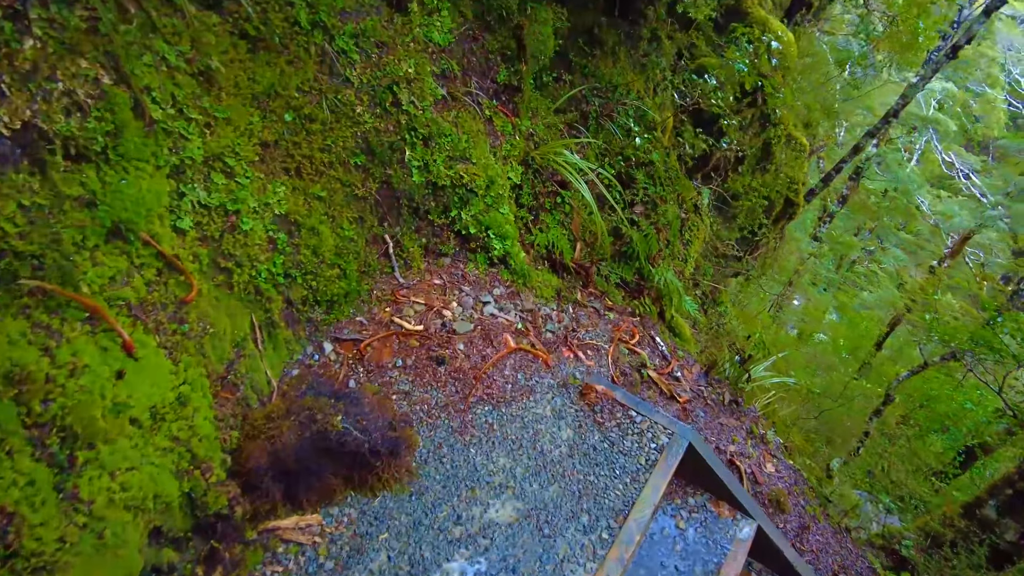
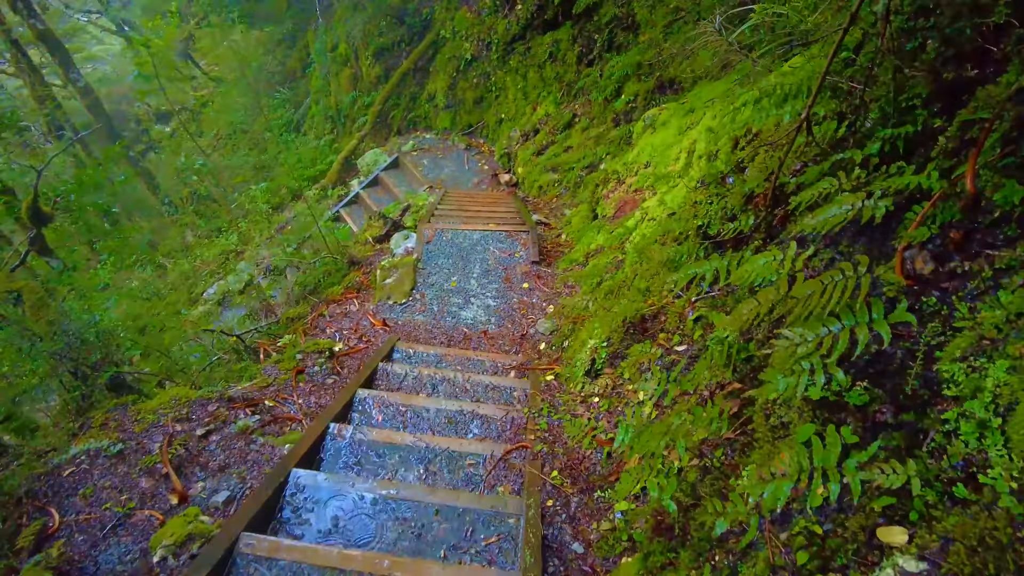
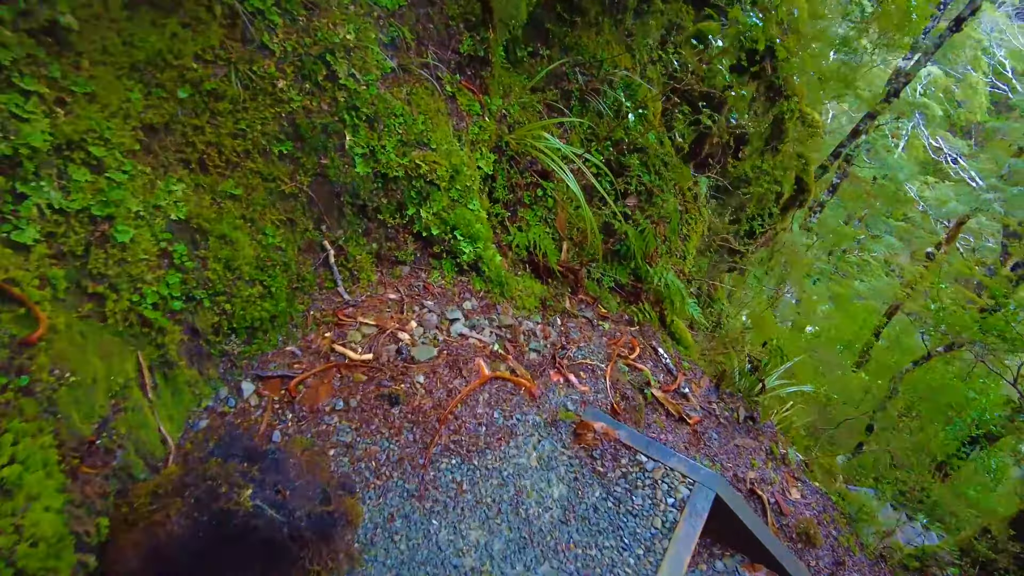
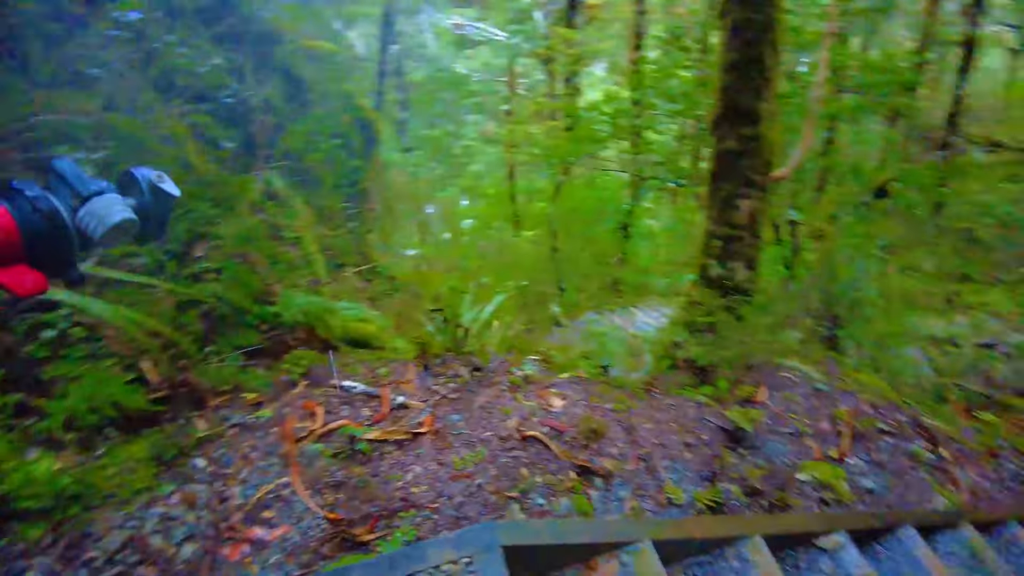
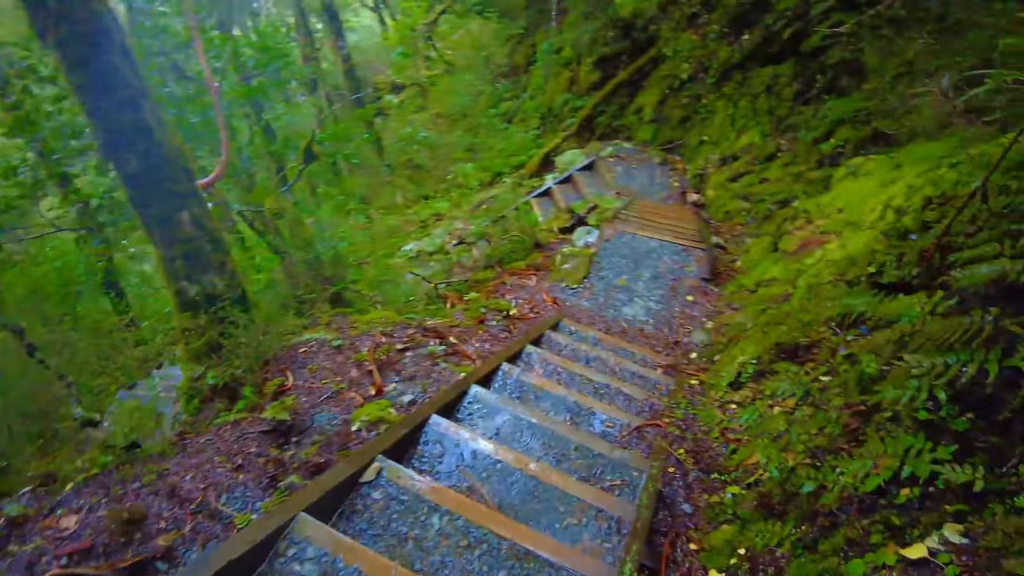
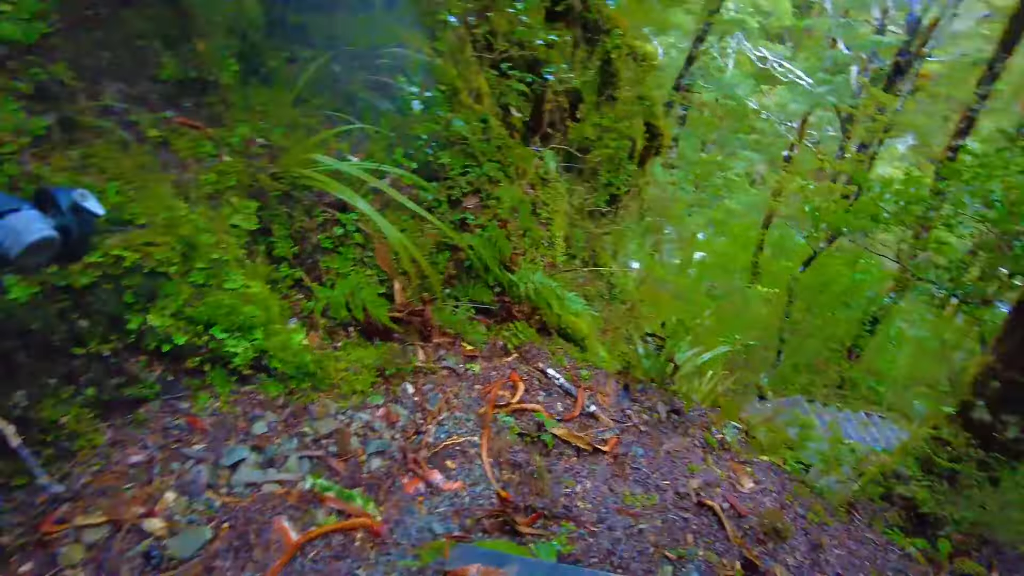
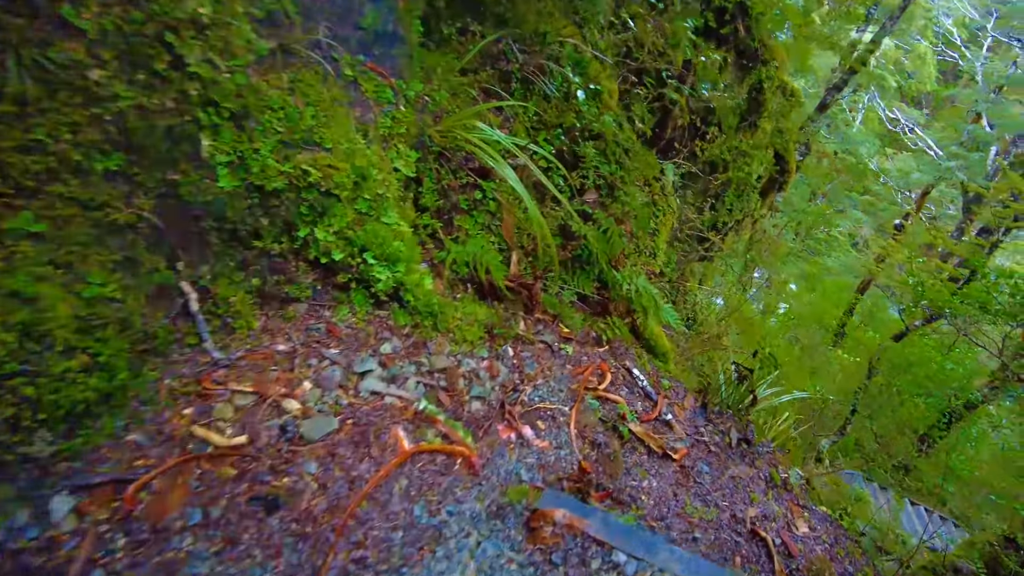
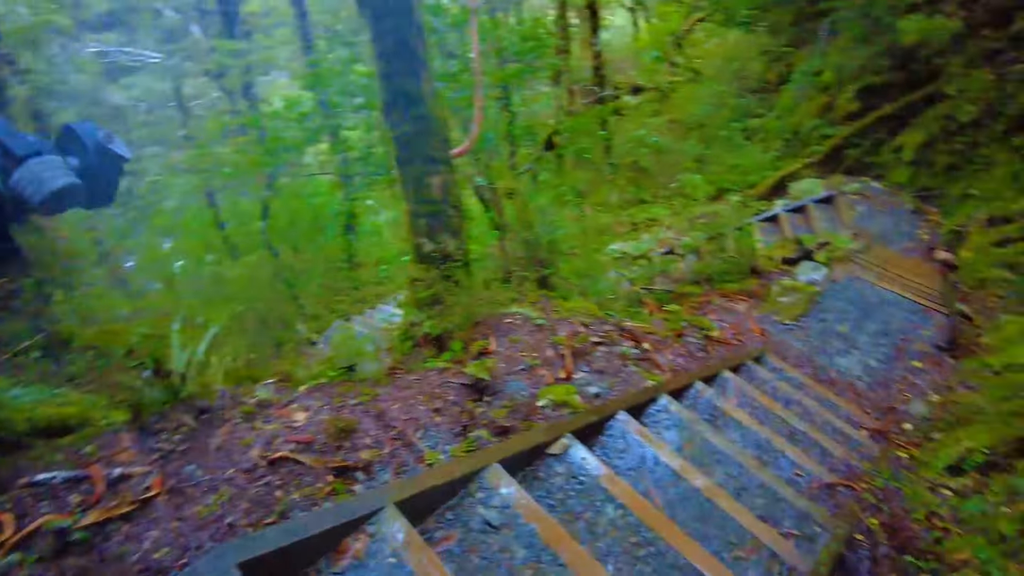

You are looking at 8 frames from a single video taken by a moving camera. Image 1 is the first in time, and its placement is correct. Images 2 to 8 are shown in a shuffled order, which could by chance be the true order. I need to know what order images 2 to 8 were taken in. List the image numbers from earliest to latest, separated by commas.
3, 7, 6, 4, 8, 5, 2
